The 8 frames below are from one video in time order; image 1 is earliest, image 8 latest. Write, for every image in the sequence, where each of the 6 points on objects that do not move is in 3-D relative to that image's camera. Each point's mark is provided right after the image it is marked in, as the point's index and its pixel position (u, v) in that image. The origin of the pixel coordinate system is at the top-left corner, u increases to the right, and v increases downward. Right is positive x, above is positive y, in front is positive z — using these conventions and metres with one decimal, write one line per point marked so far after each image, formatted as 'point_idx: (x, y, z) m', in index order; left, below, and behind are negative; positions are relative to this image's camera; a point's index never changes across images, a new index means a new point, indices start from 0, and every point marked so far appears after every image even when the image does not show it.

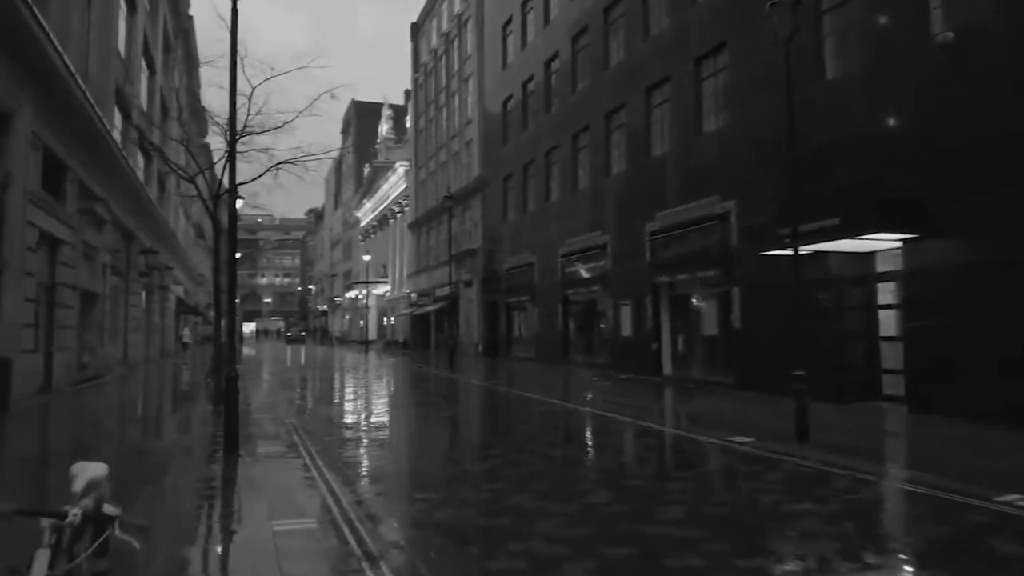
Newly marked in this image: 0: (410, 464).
0: (-1.5, -2.7, +11.2) m
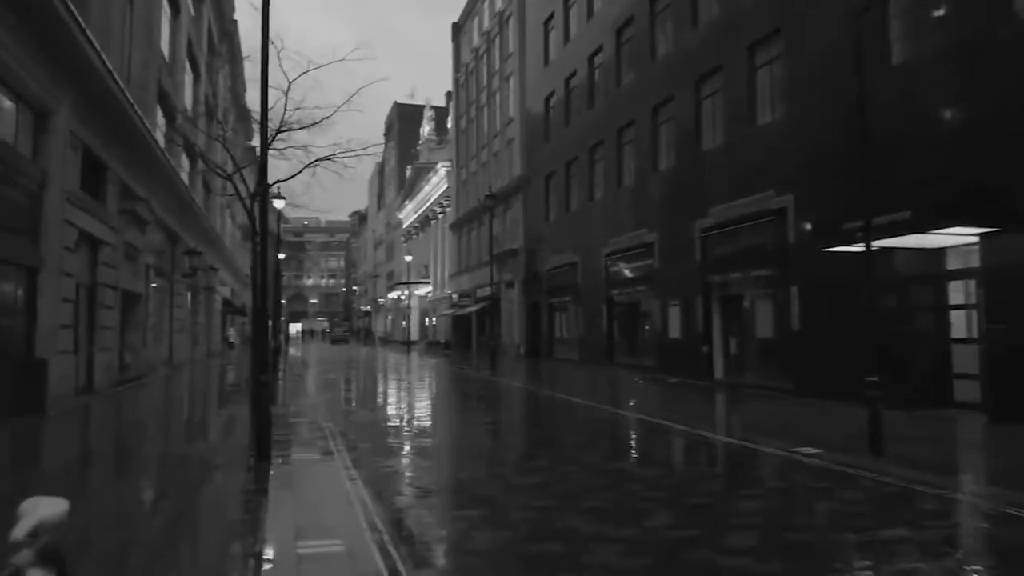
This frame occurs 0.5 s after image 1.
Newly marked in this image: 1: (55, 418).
0: (-0.8, -2.7, +10.5) m
1: (-8.9, -2.5, +14.6) m
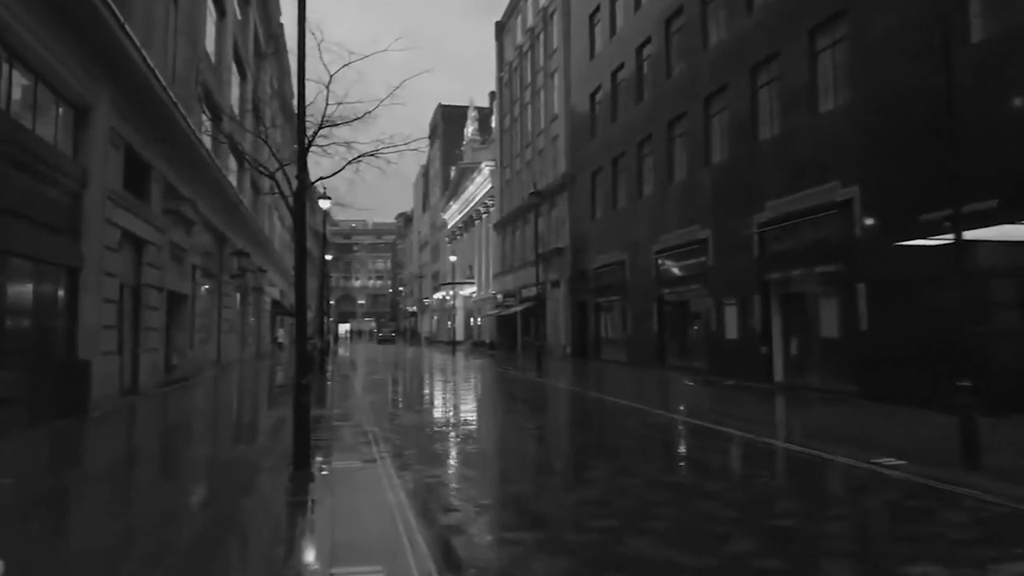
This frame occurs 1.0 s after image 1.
0: (-0.1, -2.6, +9.8) m
1: (-7.9, -2.5, +14.3) m
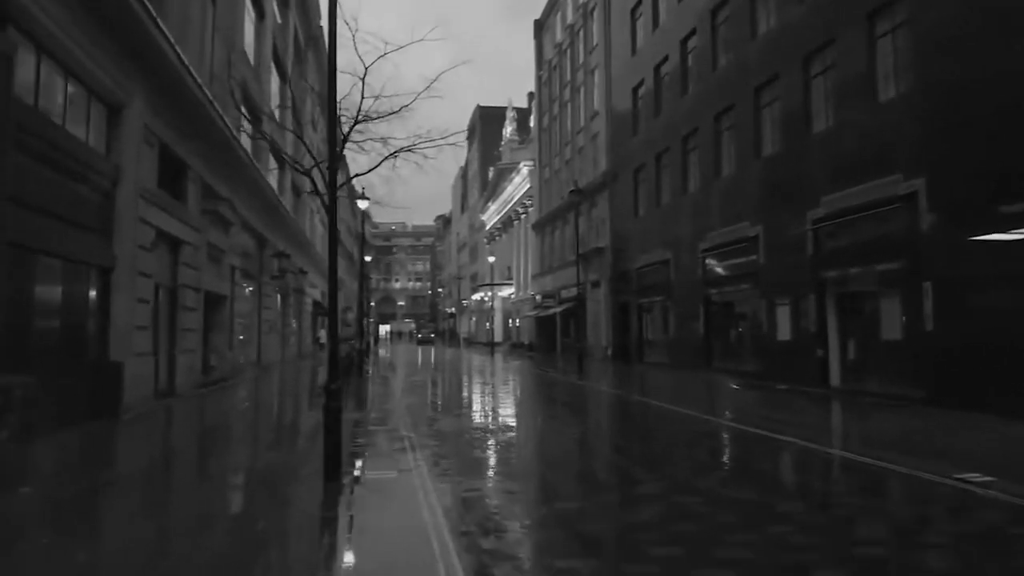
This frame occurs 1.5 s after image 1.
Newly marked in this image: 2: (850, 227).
0: (+0.4, -2.6, +9.1) m
1: (-7.1, -2.5, +14.0) m
2: (+8.9, +1.6, +20.0) m
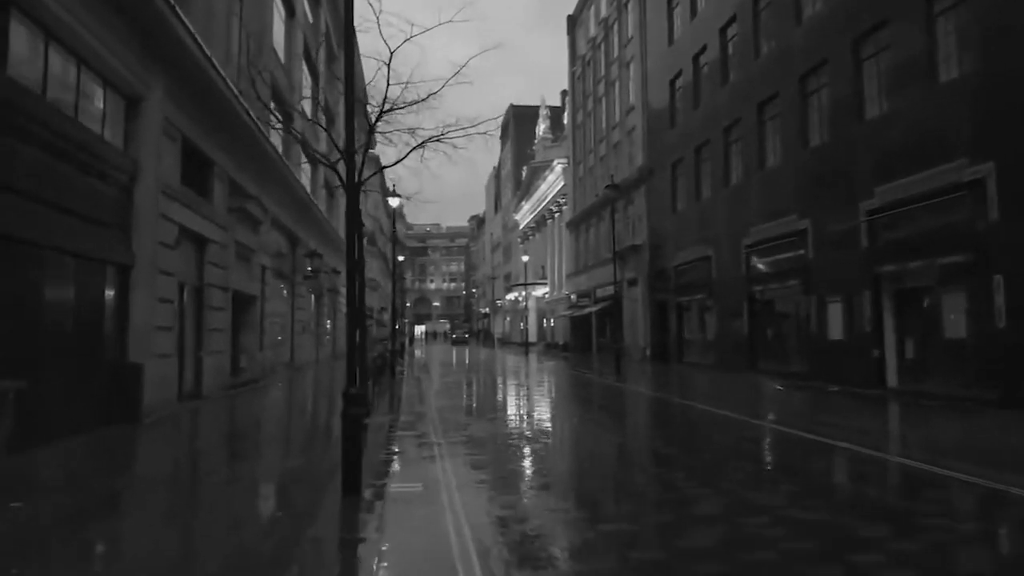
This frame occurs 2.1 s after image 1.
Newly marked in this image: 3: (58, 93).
0: (+0.8, -2.5, +8.2) m
1: (-6.5, -2.5, +13.5) m
2: (+9.8, +1.7, +18.7) m
3: (-6.9, +3.0, +11.6) m
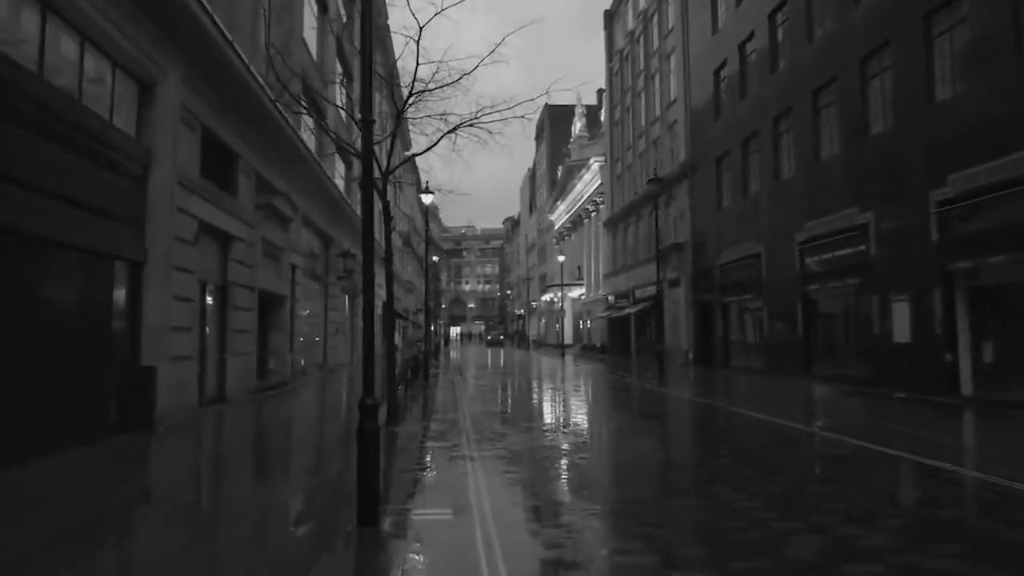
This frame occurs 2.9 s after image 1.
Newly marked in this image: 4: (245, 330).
0: (+1.2, -2.5, +7.0) m
1: (-5.8, -2.4, +12.6) m
2: (+10.7, +1.8, +17.1) m
3: (-6.3, +3.0, +10.7) m
4: (-6.7, -1.1, +18.8) m
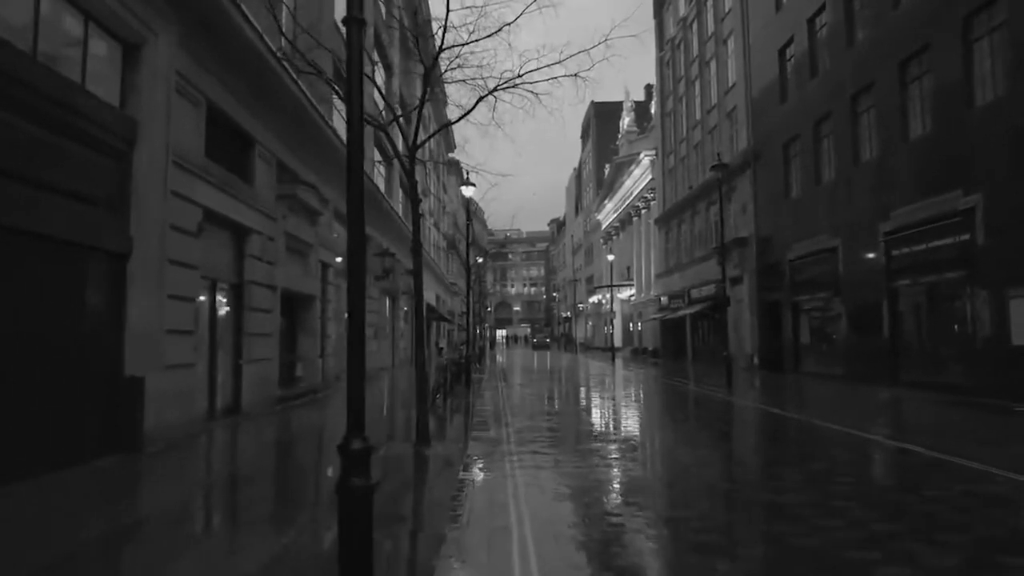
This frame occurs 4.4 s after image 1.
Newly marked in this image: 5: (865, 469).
0: (+1.6, -2.4, +4.7) m
1: (-5.1, -2.4, +10.7) m
2: (+11.7, +1.9, +14.1) m
3: (-5.7, +3.1, +8.8) m
4: (-5.6, -1.0, +17.0) m
5: (+5.5, -3.1, +12.0) m
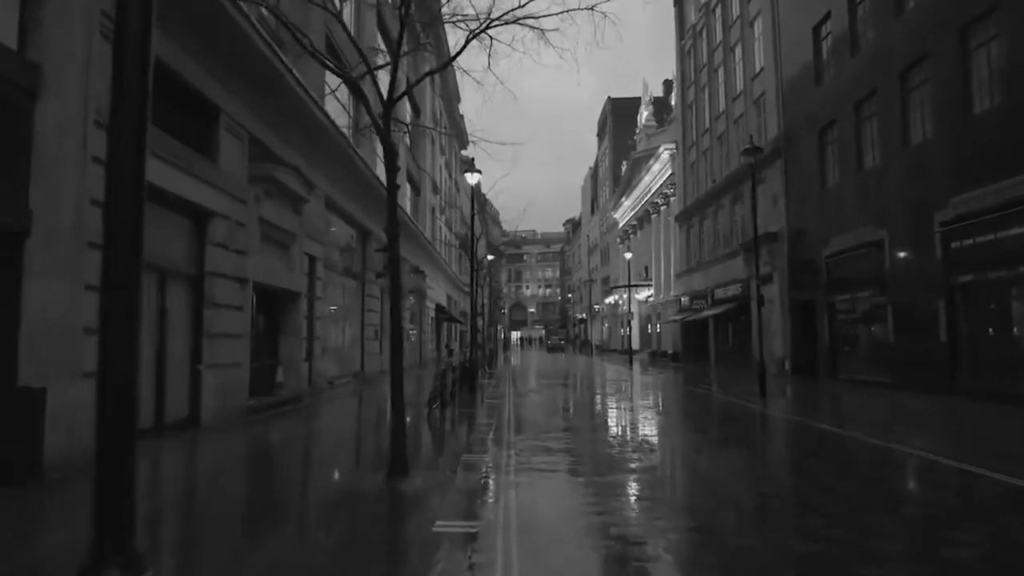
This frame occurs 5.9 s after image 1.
0: (+1.5, -2.2, +2.3) m
1: (-5.1, -2.3, +8.5) m
2: (+11.7, +2.0, +11.6) m
3: (-5.8, +3.2, +6.7) m
4: (-5.5, -0.9, +14.8) m
5: (+5.5, -3.0, +9.6) m
